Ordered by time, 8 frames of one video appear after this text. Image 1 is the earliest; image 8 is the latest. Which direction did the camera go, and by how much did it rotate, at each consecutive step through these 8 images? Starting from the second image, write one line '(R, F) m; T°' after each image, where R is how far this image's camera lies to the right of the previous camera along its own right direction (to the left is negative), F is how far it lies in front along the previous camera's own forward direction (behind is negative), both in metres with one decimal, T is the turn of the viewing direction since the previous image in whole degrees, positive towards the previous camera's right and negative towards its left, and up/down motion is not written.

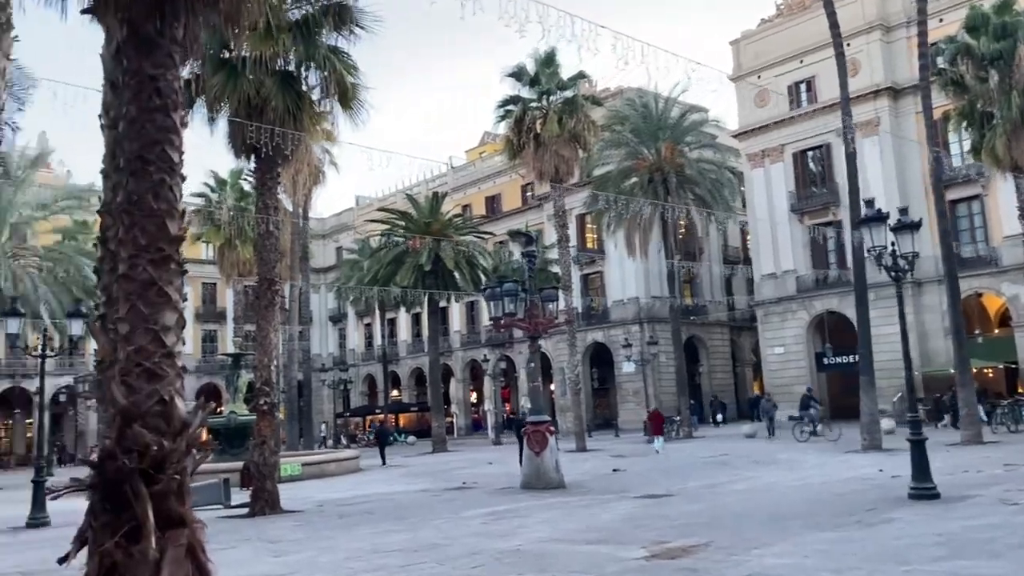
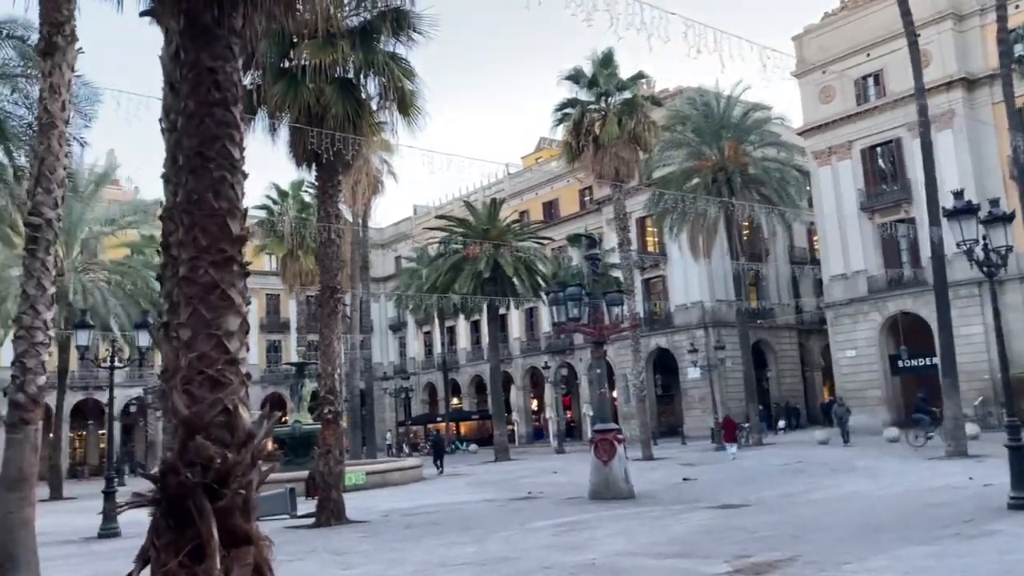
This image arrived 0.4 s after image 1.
(-0.1, +0.3) m; -4°
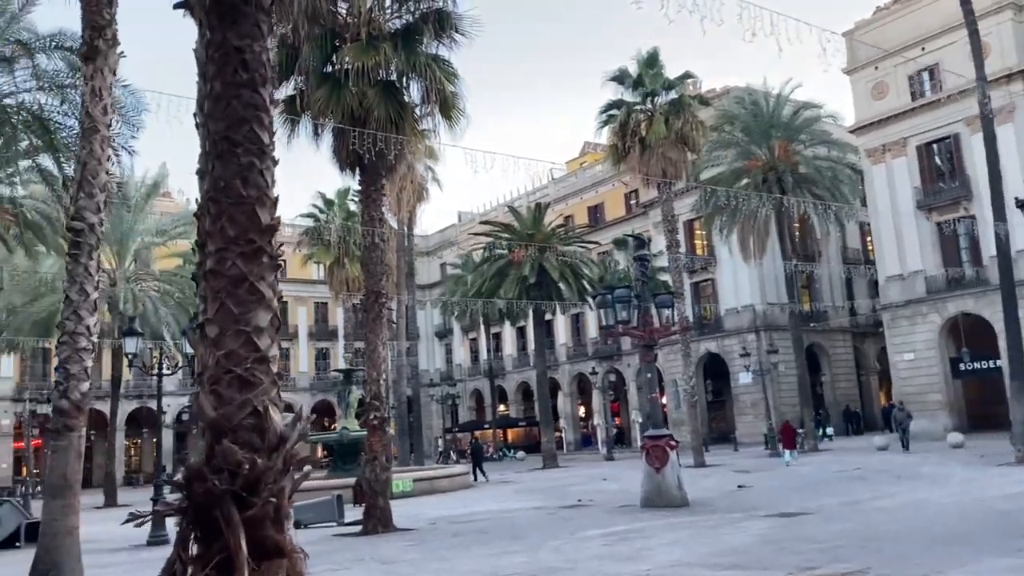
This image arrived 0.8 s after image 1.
(0.0, +0.3) m; -3°
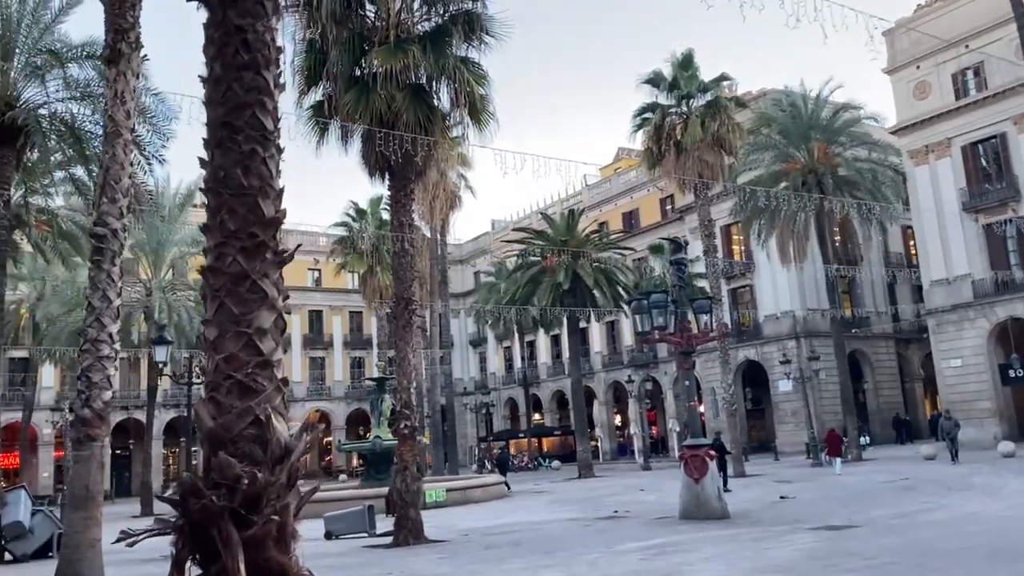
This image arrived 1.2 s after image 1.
(0.0, +0.3) m; -2°
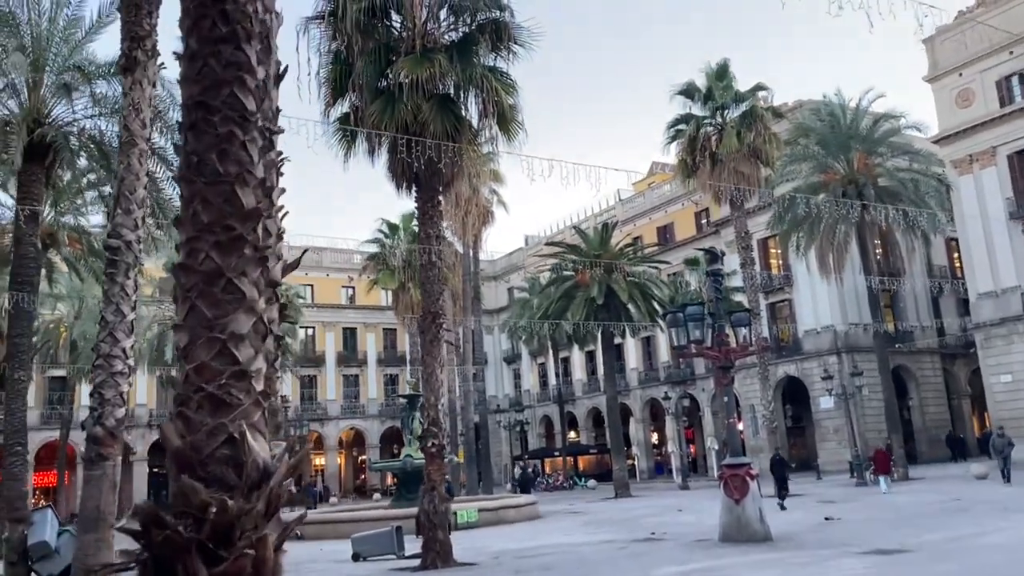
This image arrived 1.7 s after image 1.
(+0.1, +0.4) m; -2°
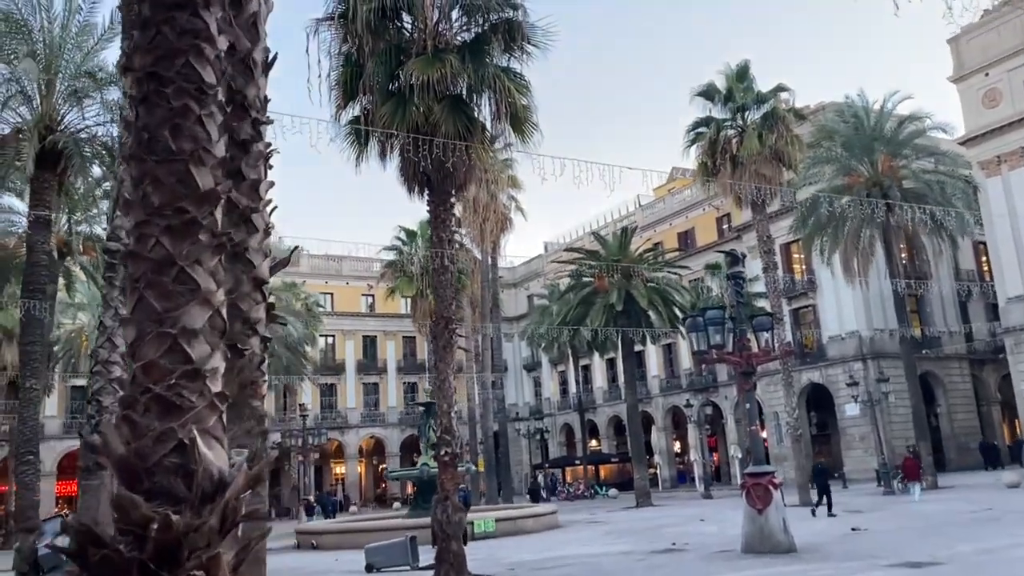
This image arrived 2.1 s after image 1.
(+0.1, +0.3) m; -1°
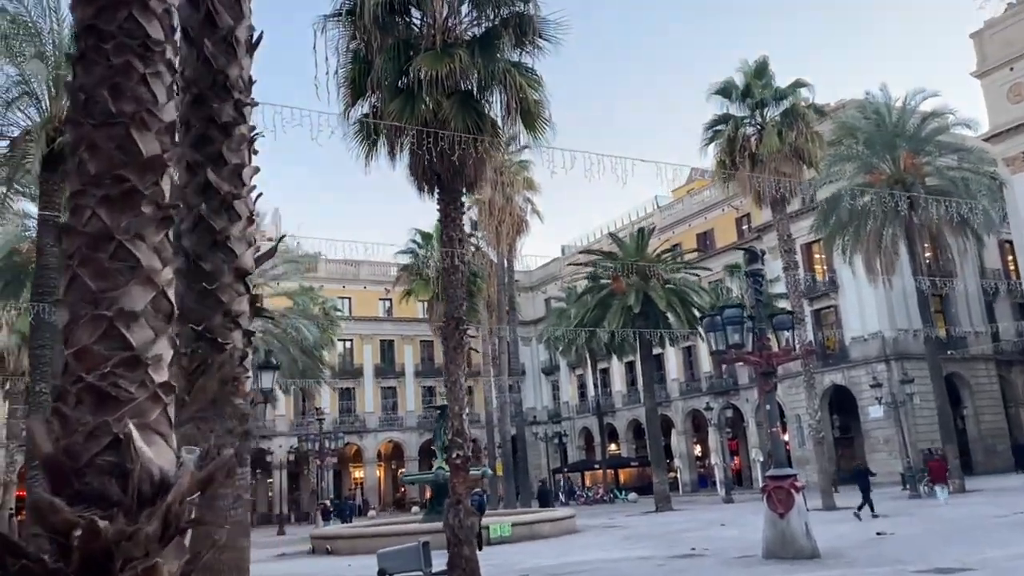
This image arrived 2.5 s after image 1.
(+0.1, +0.3) m; -1°
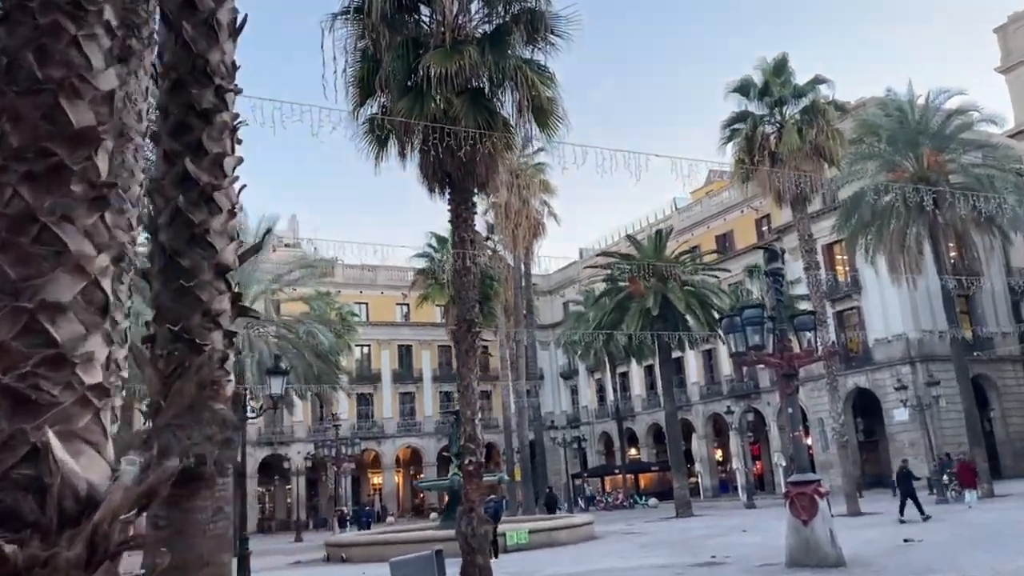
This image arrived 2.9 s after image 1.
(+0.1, +0.3) m; -1°
